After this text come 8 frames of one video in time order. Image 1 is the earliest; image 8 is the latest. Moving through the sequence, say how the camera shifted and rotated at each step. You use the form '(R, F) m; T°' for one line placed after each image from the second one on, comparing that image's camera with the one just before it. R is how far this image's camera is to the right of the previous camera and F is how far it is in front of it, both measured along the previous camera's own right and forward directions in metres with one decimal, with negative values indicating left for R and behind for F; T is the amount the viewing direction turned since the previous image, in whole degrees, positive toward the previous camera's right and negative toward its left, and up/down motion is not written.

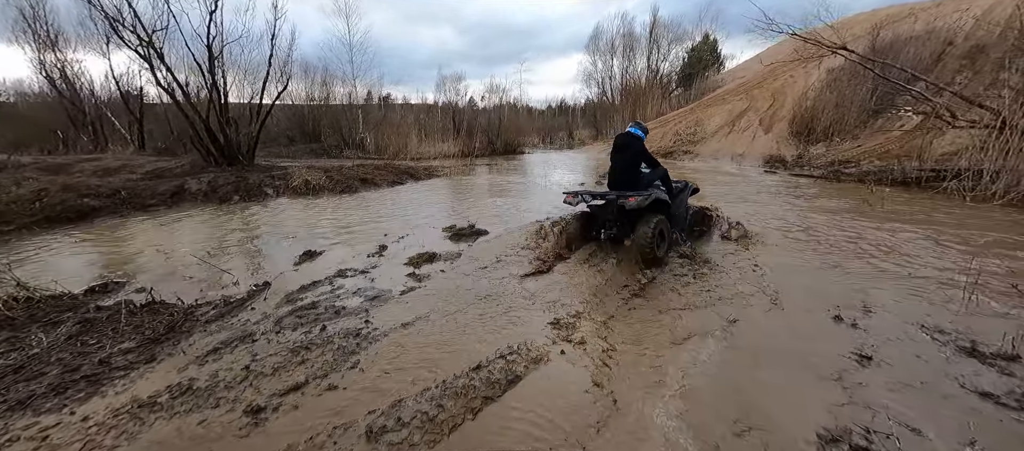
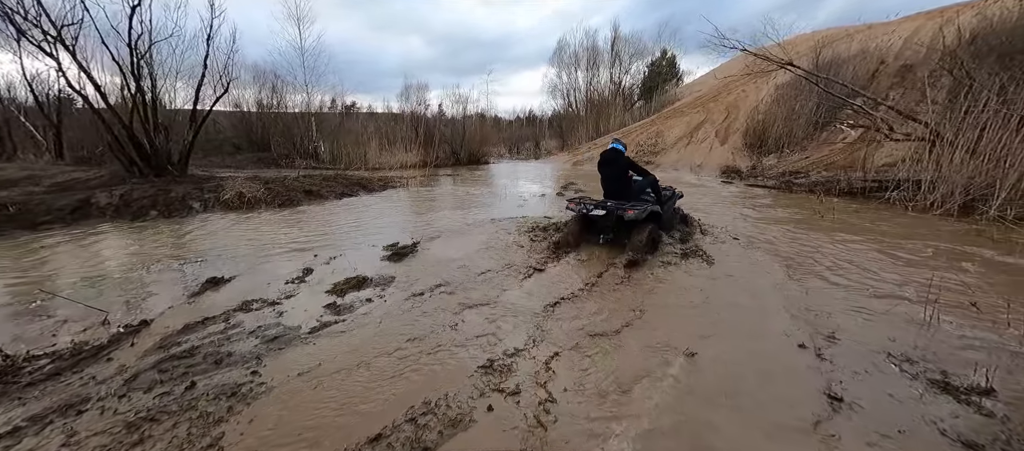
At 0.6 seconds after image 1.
(+0.2, +0.4) m; +4°
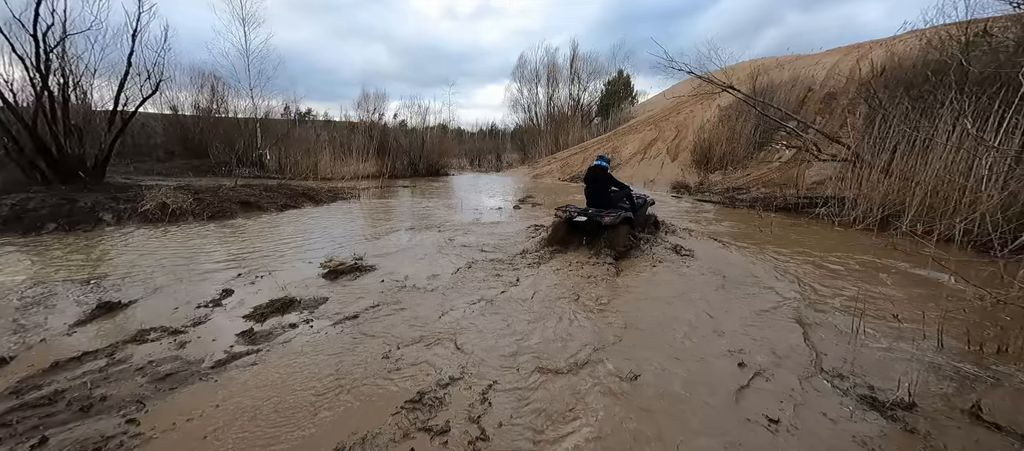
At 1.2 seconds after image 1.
(+0.1, +0.2) m; +6°
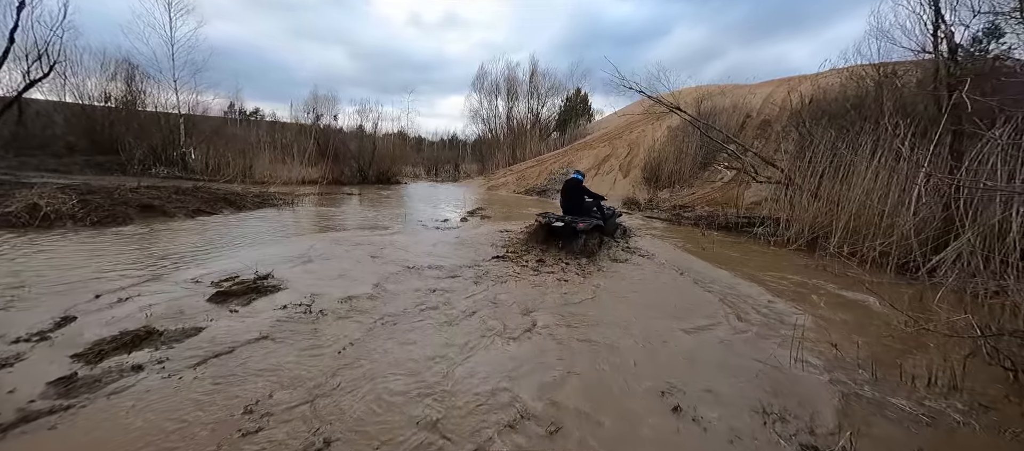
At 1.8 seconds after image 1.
(+0.3, +0.4) m; +6°
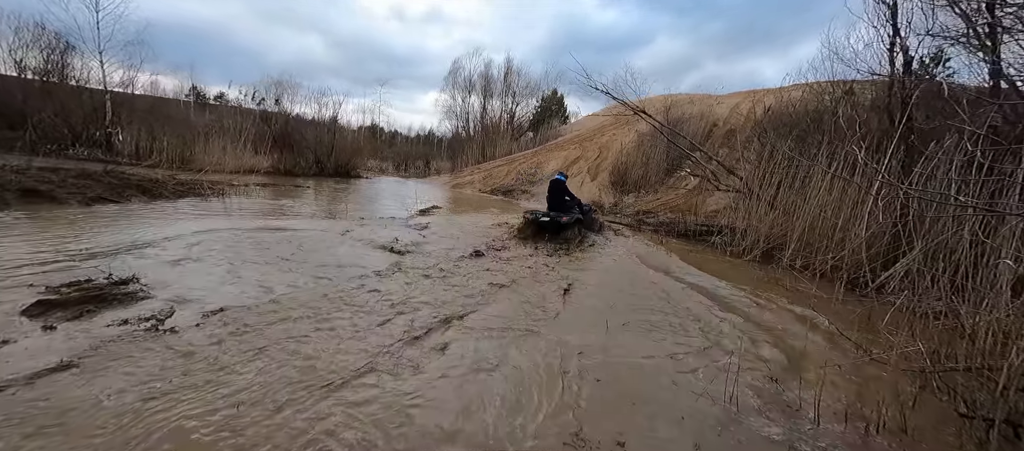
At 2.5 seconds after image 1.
(+0.5, +0.5) m; +4°
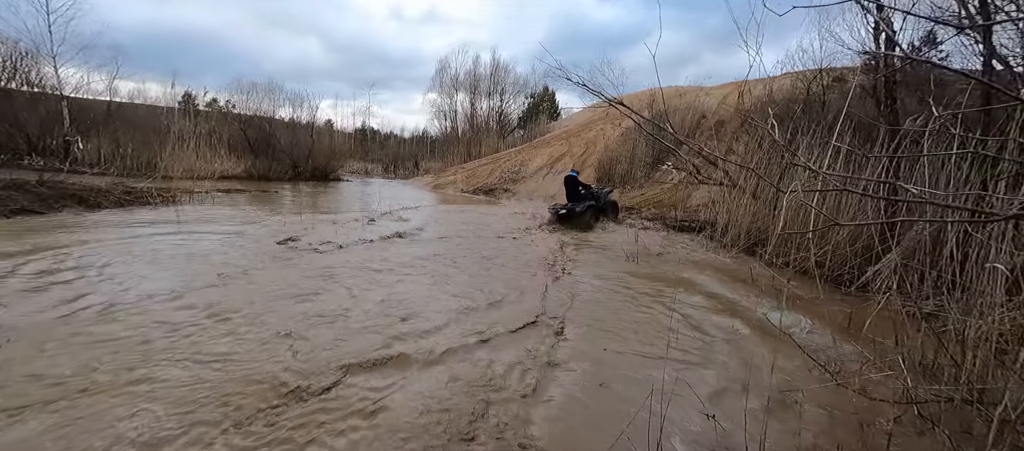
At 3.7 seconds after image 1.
(+0.5, +0.5) m; +1°
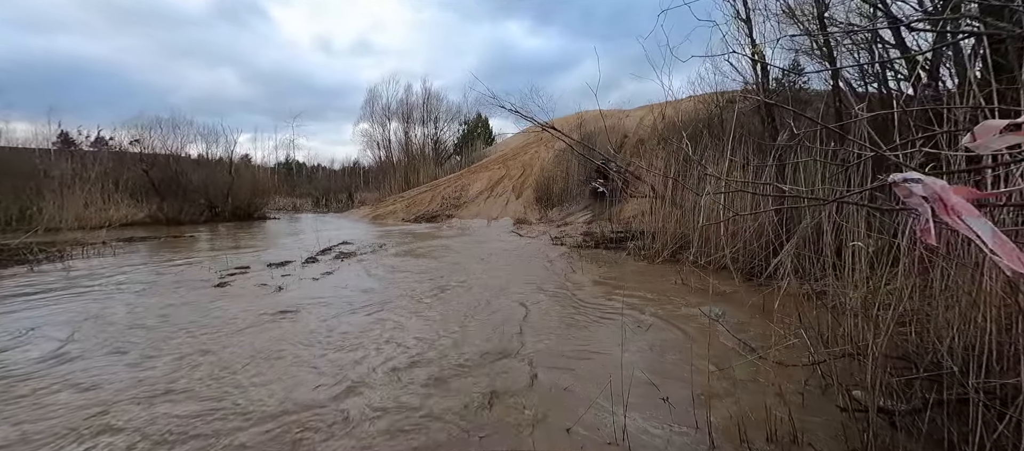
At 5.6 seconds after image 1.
(+0.1, 0.0) m; +8°
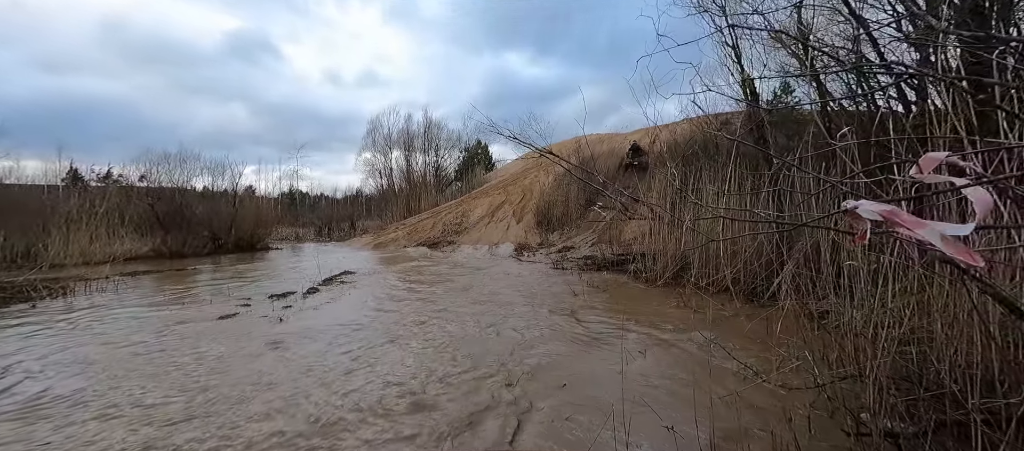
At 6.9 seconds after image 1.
(0.0, 0.0) m; 0°
